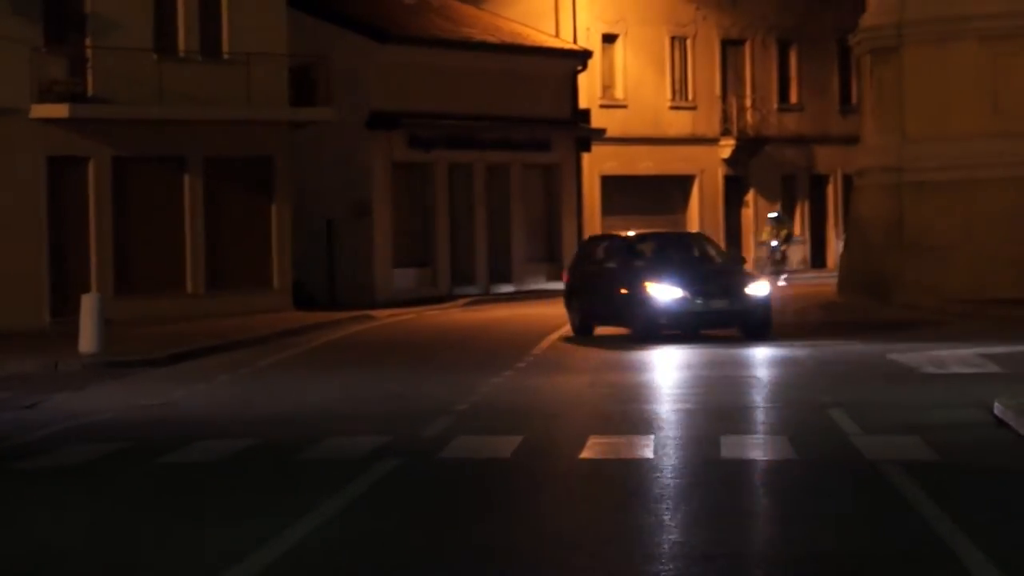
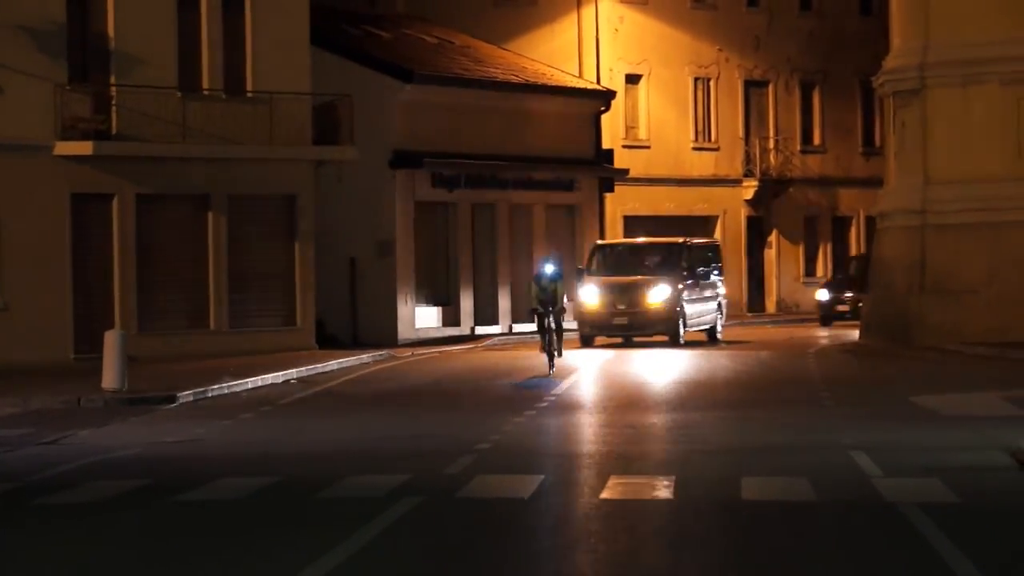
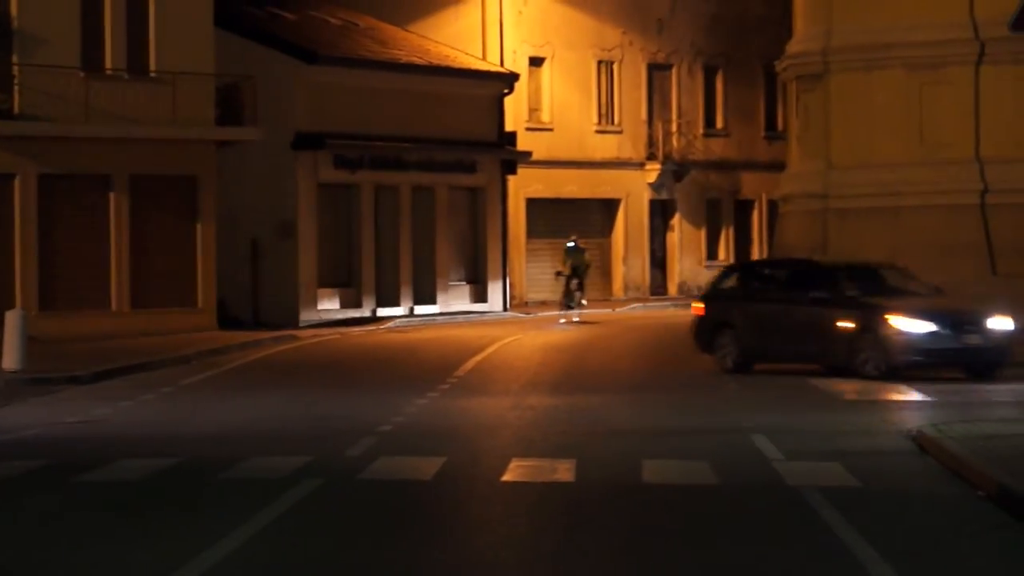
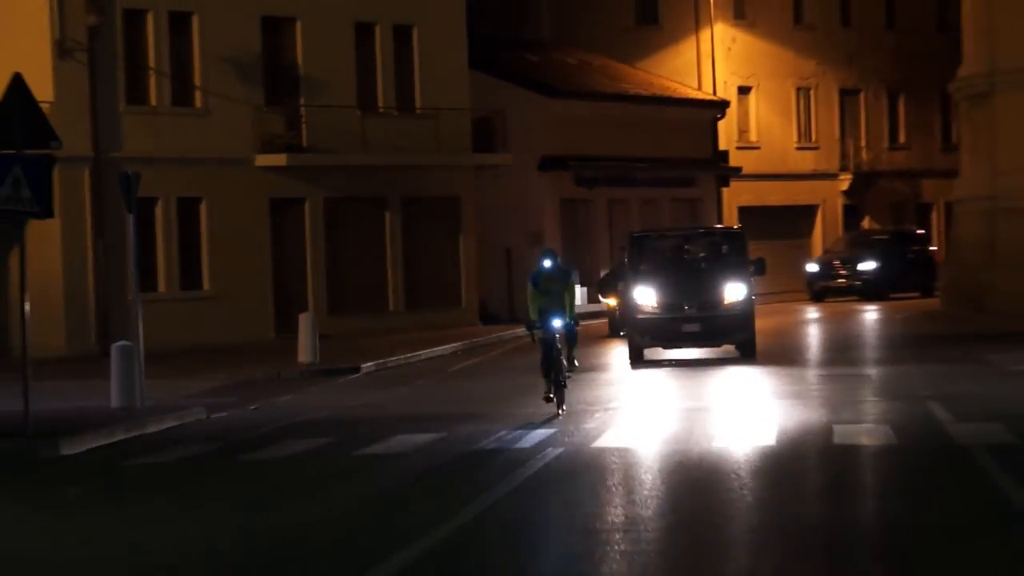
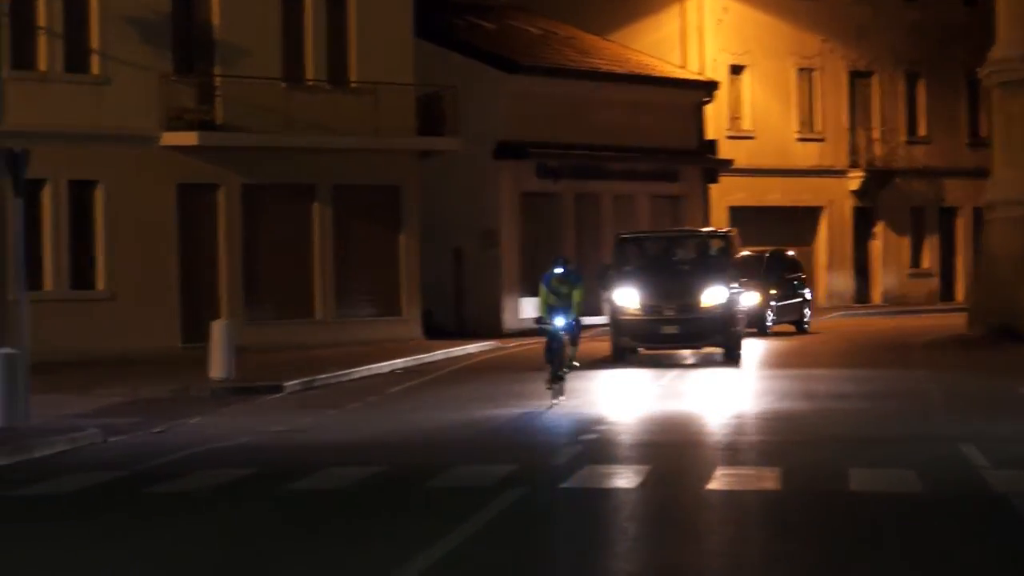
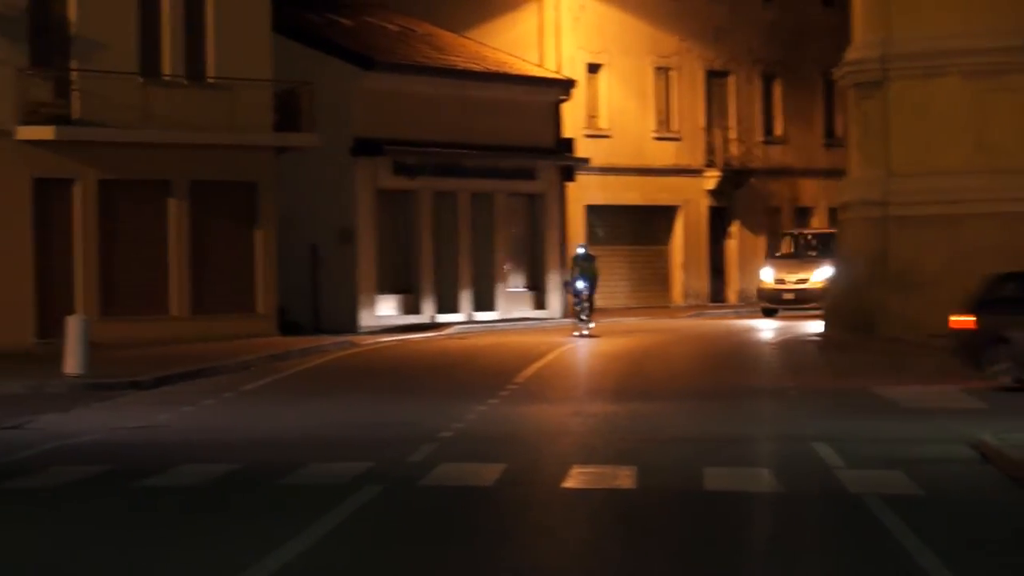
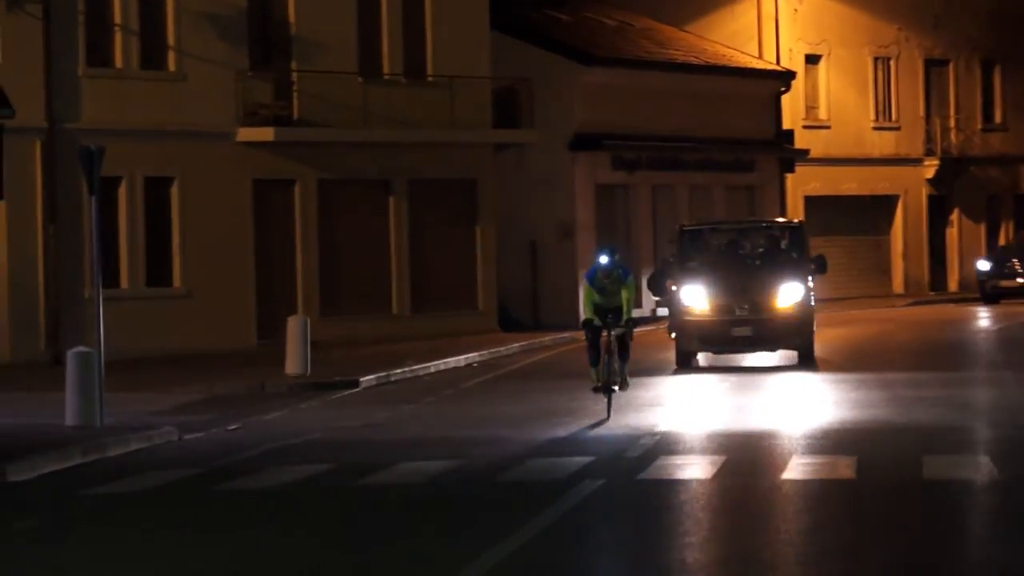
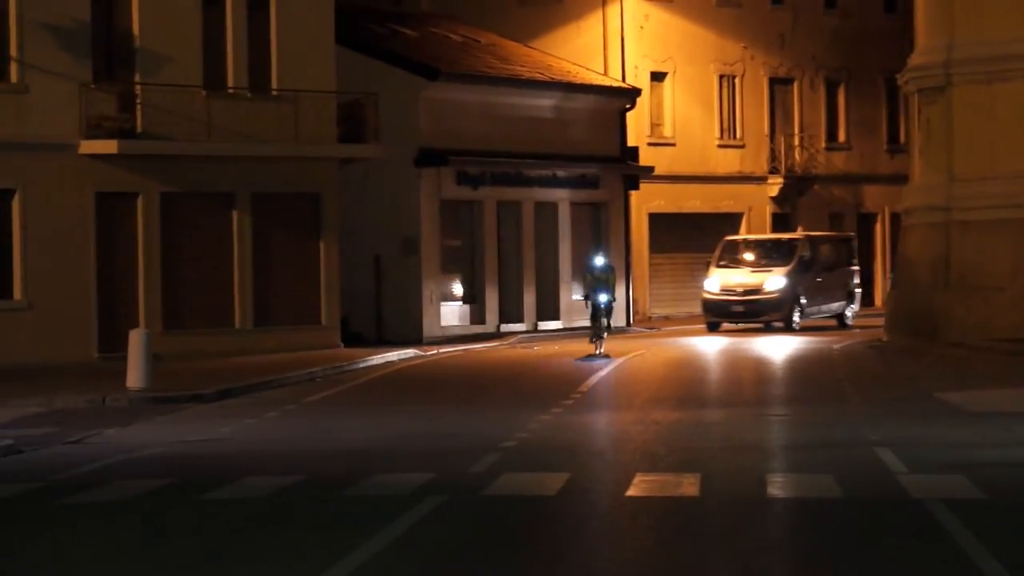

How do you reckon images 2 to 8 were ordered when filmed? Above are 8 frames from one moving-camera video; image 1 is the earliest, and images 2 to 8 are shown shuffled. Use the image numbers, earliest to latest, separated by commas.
3, 6, 8, 2, 5, 7, 4
